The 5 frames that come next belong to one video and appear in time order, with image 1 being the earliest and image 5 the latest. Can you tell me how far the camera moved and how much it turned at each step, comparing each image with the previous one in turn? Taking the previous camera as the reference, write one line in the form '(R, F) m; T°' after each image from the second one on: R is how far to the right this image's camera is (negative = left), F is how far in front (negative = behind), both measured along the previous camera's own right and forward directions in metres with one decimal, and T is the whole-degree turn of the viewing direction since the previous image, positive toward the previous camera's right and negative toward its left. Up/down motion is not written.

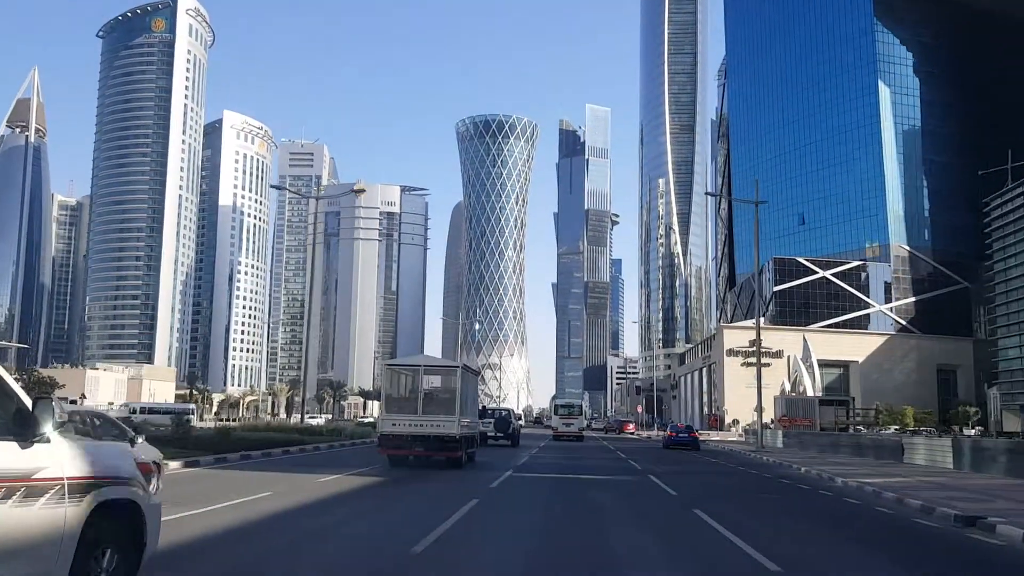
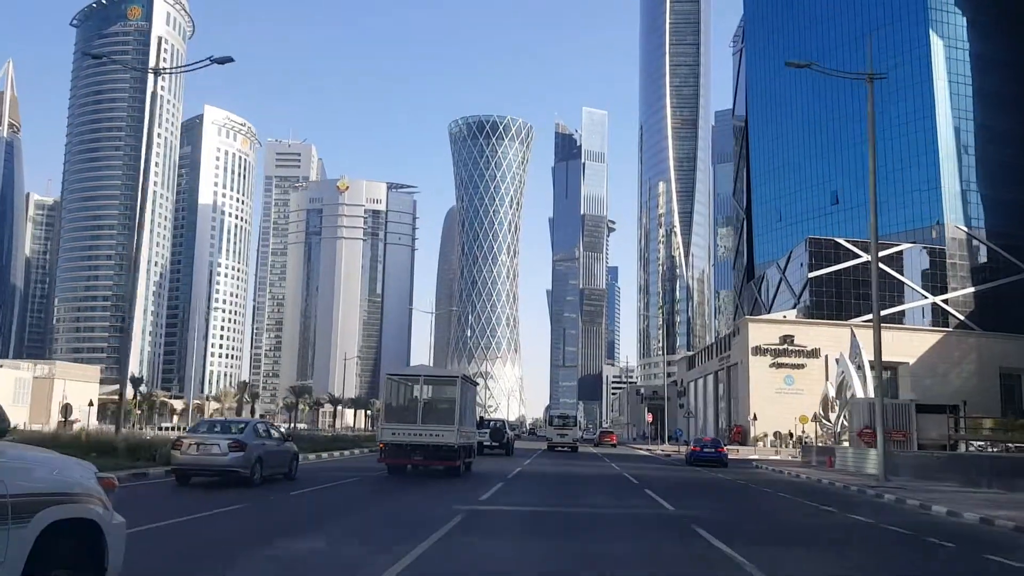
(+0.5, +6.8) m; 0°
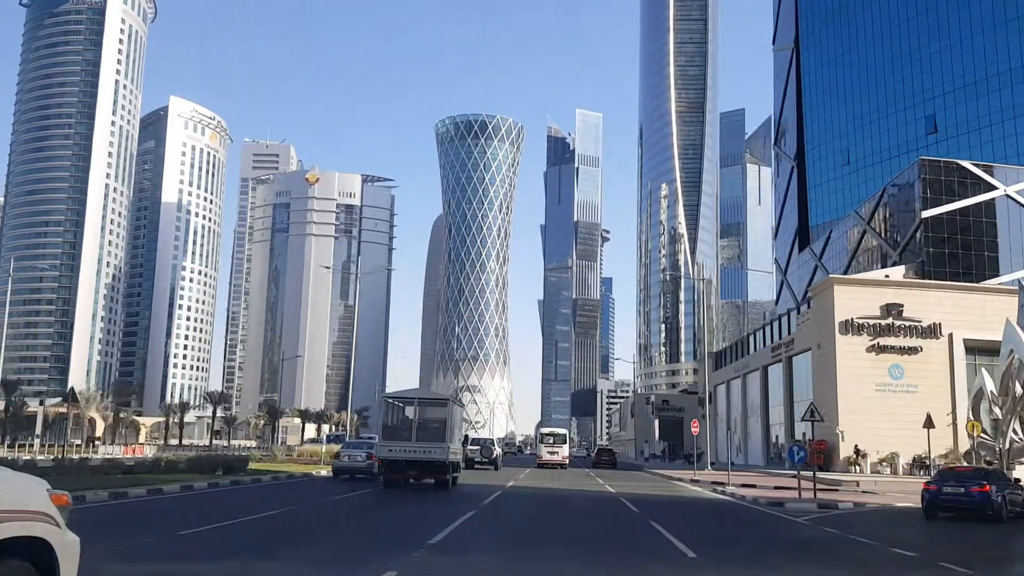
(+0.8, +11.4) m; 0°
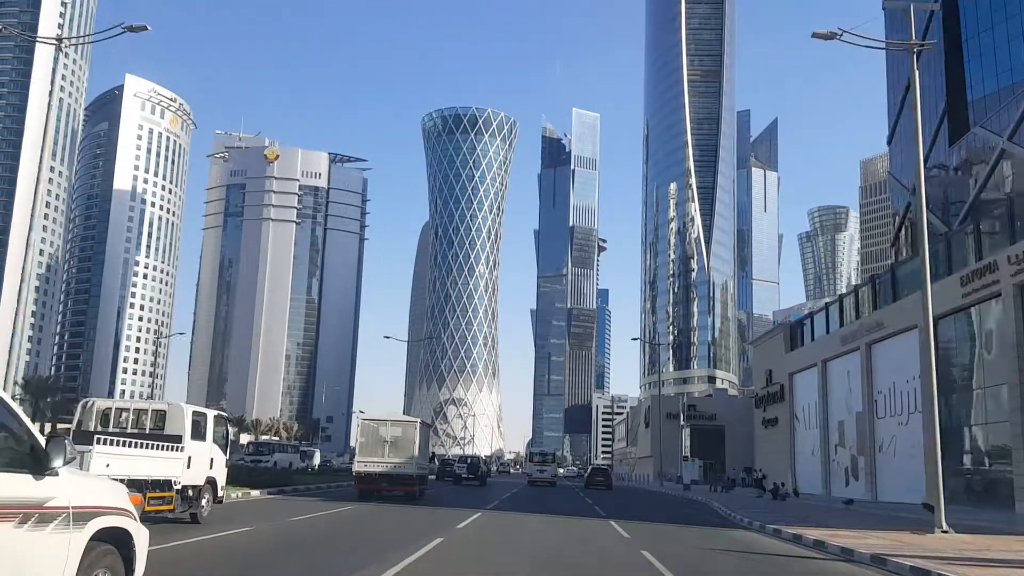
(+0.8, +13.7) m; 0°
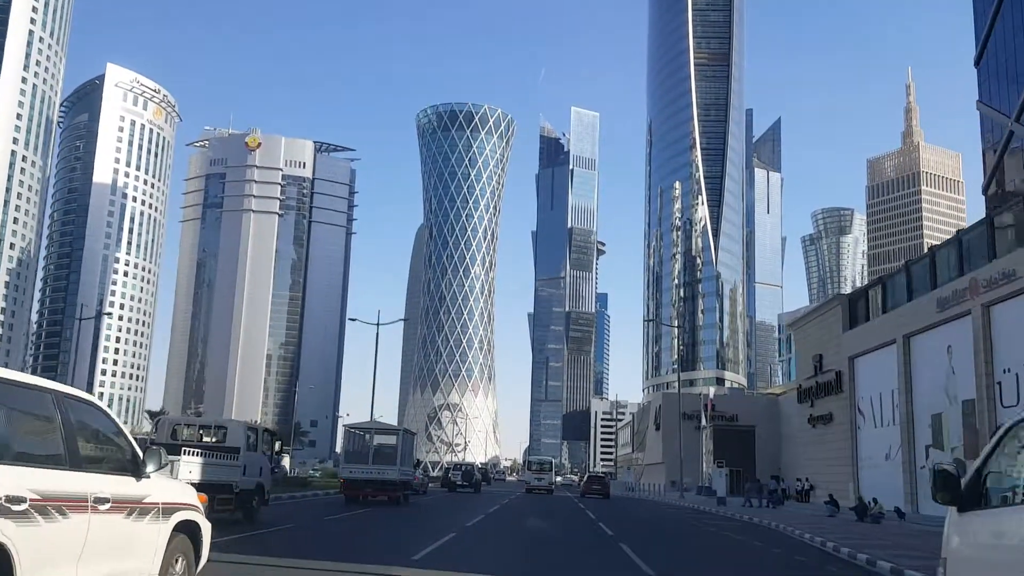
(+0.3, +5.3) m; 0°
